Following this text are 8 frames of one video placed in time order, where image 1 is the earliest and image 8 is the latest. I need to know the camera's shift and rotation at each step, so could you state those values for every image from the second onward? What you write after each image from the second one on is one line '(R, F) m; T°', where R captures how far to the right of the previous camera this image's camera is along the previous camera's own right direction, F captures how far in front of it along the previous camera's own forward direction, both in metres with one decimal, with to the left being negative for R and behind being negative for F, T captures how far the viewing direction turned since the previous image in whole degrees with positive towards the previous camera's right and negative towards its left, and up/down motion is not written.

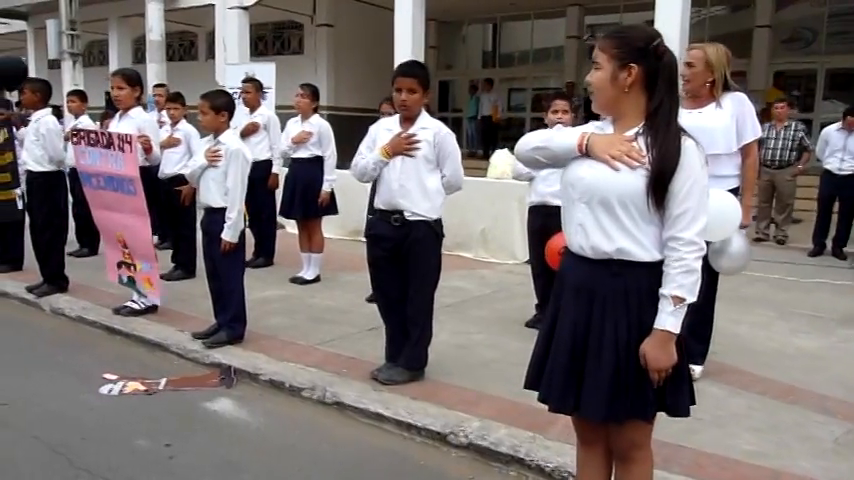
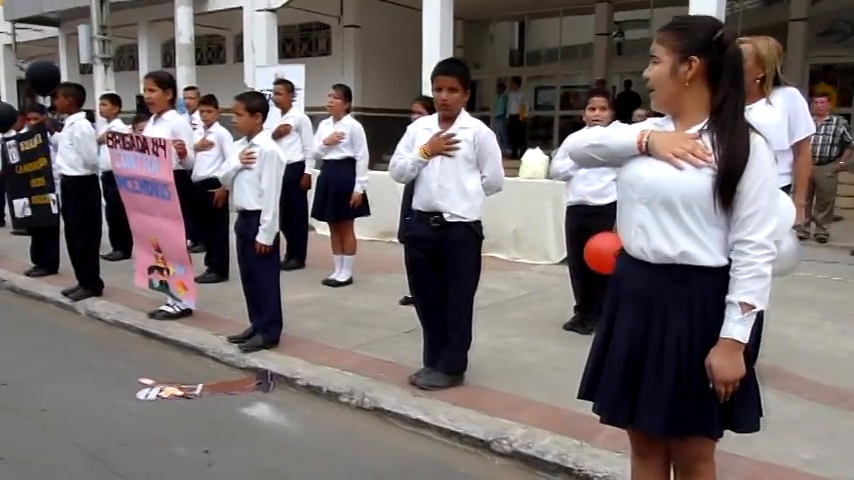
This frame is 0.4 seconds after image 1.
(-0.1, +0.1) m; -2°
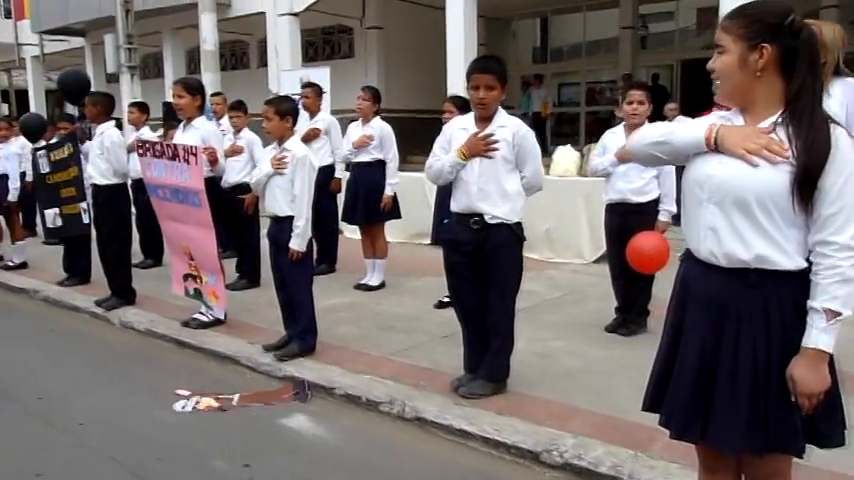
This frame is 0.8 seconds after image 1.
(-0.1, +0.1) m; -2°
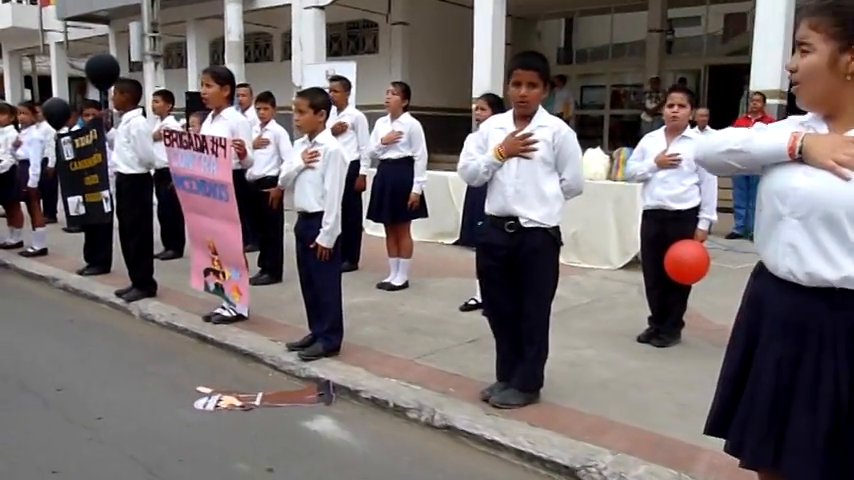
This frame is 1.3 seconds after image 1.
(-0.1, +0.1) m; -1°
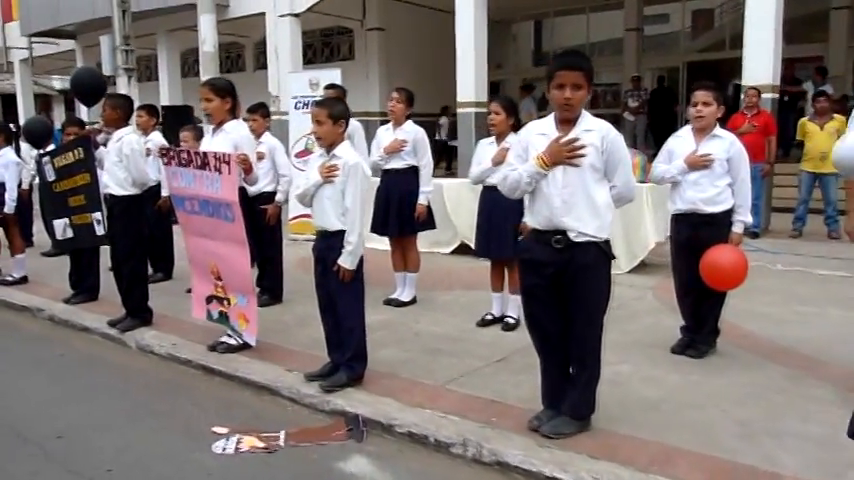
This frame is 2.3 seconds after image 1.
(-0.3, +0.3) m; +2°
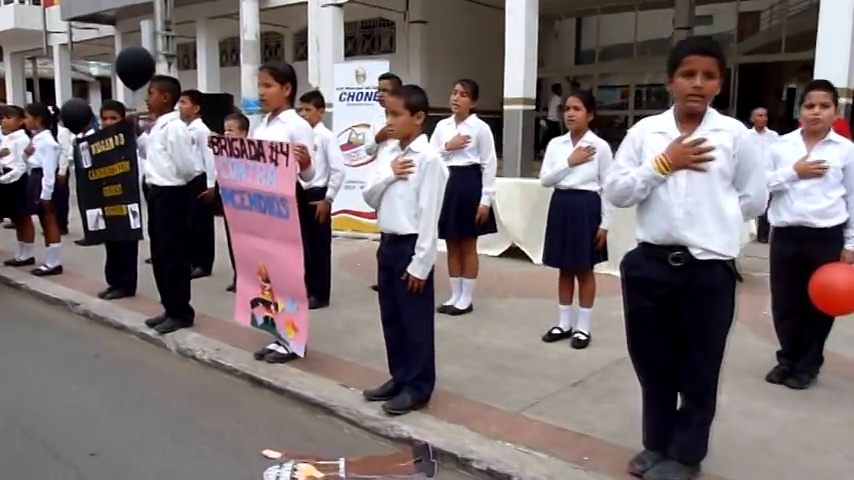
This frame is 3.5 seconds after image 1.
(-0.3, +0.5) m; -2°
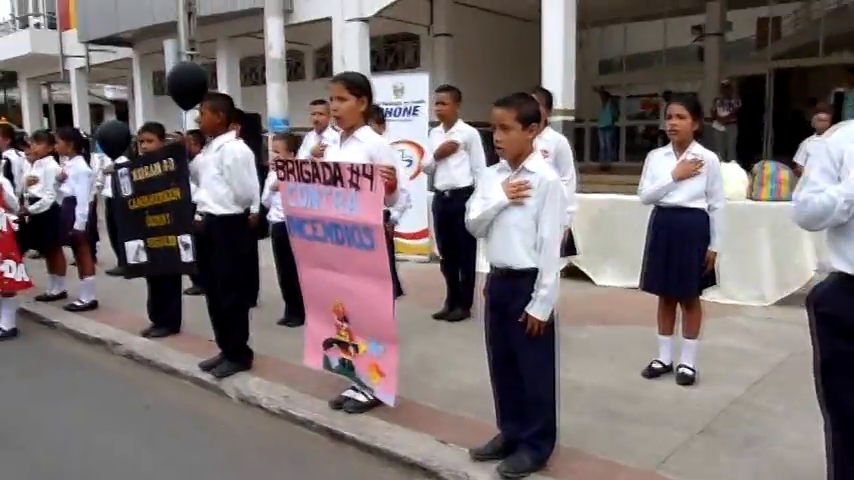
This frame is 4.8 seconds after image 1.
(-0.5, +0.5) m; -1°
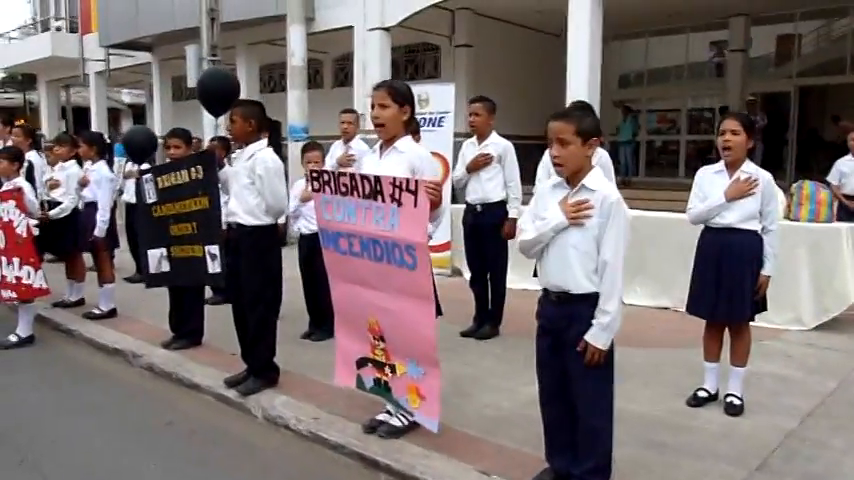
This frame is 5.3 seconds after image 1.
(-0.2, +0.2) m; -1°
